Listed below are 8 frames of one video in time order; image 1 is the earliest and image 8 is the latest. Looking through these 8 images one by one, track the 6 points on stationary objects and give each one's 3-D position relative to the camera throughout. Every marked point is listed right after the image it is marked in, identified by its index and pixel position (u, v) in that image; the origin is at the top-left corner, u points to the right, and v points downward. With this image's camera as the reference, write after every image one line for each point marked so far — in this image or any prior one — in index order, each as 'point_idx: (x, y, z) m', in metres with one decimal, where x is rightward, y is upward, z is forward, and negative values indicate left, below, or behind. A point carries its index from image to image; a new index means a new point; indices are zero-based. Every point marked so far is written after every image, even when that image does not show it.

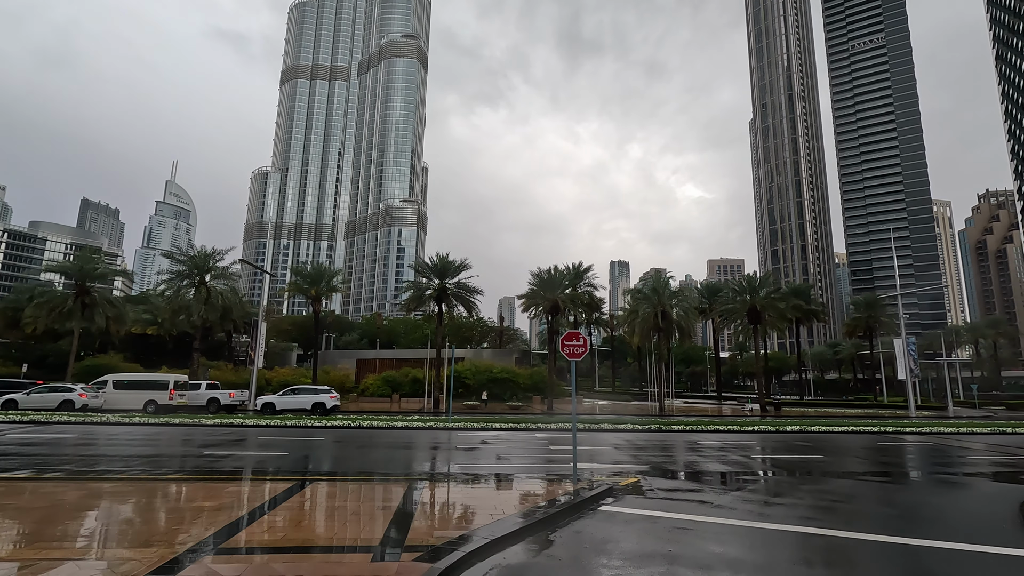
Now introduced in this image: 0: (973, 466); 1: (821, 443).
0: (+12.3, -4.8, +14.3) m
1: (+10.6, -5.3, +17.8) m
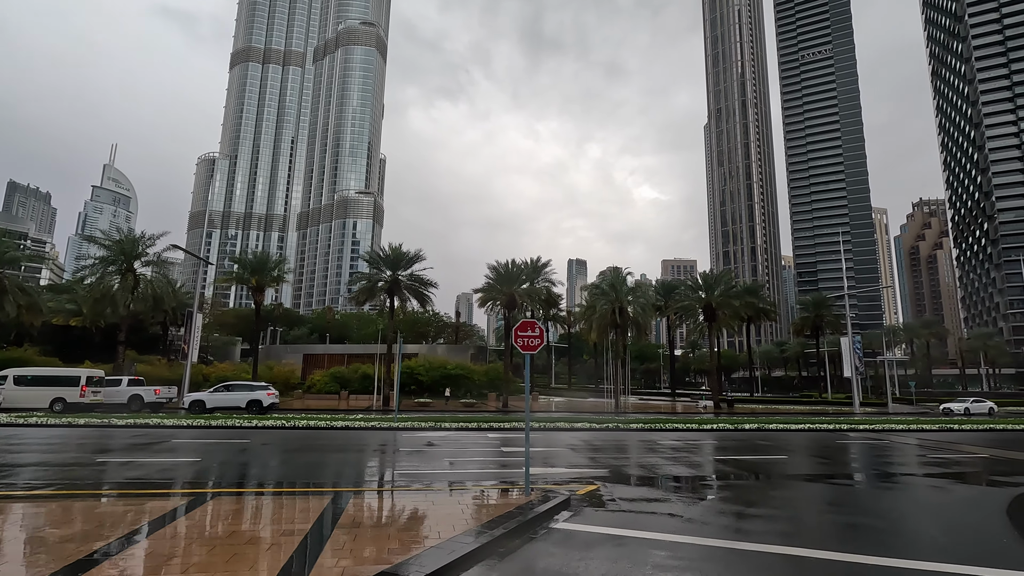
0: (+11.0, -4.8, +14.2) m
1: (+9.0, -5.2, +17.6) m
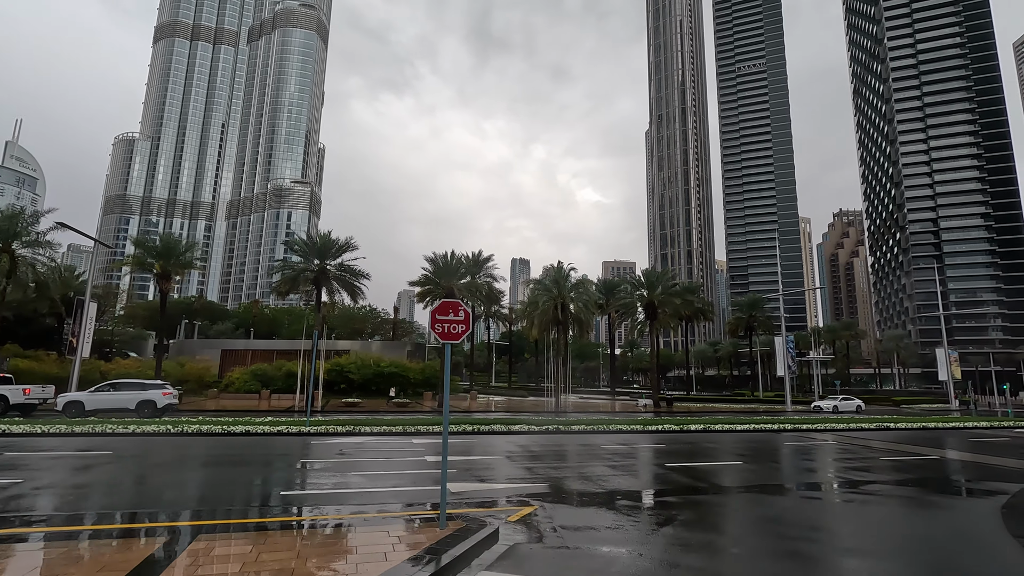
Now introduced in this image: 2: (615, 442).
0: (+9.3, -4.6, +13.8) m
1: (+6.9, -5.0, +16.9) m
2: (+3.2, -4.8, +16.5) m
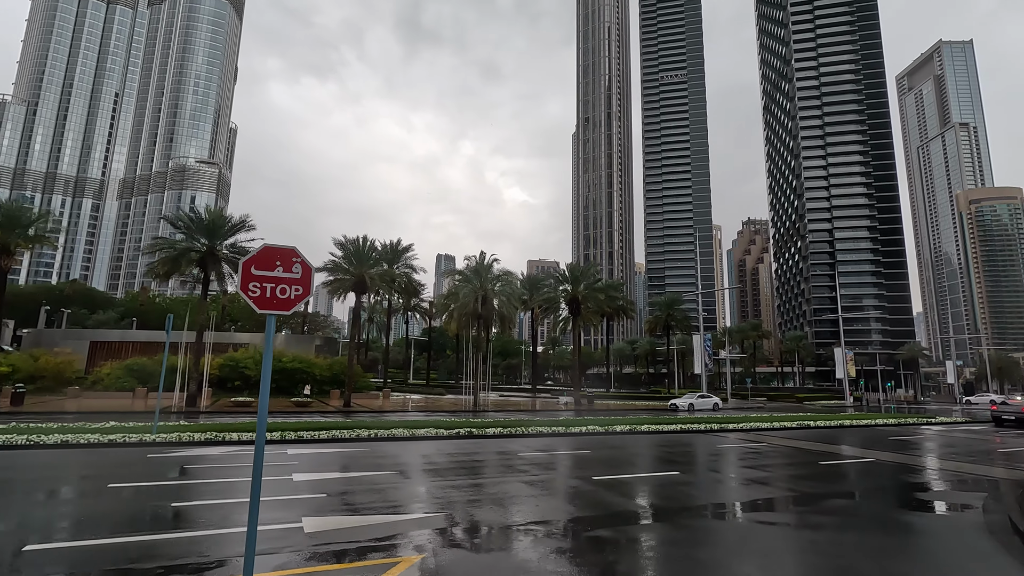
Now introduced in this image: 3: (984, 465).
0: (+7.0, -4.5, +13.1) m
1: (+4.2, -4.7, +15.9) m
2: (+0.6, -4.4, +14.9) m
3: (+12.9, -4.7, +15.2) m
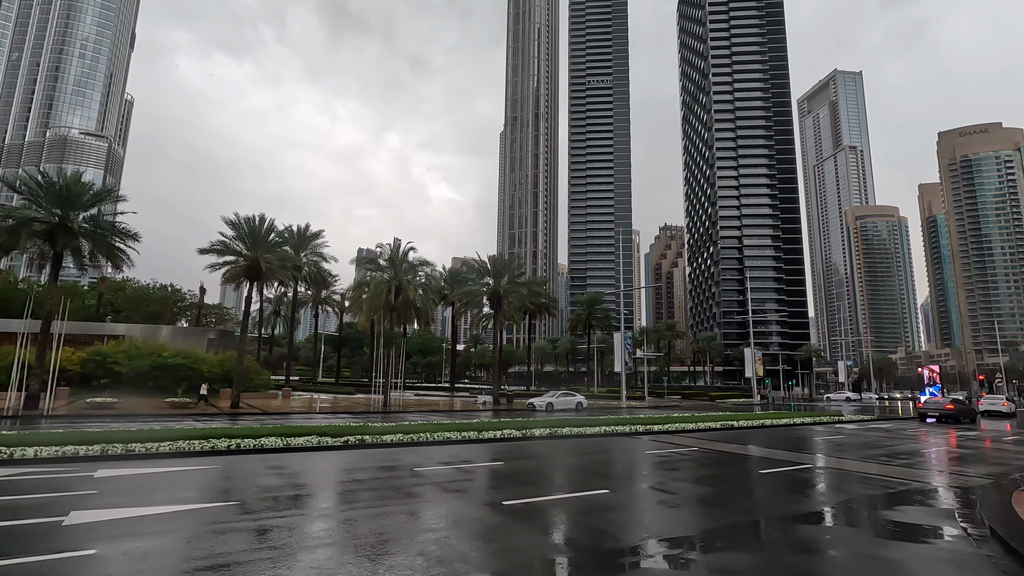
0: (+4.9, -4.2, +12.1) m
1: (+1.8, -4.4, +14.4) m
2: (-1.7, -4.0, +12.9) m
3: (+10.5, -4.6, +15.0) m
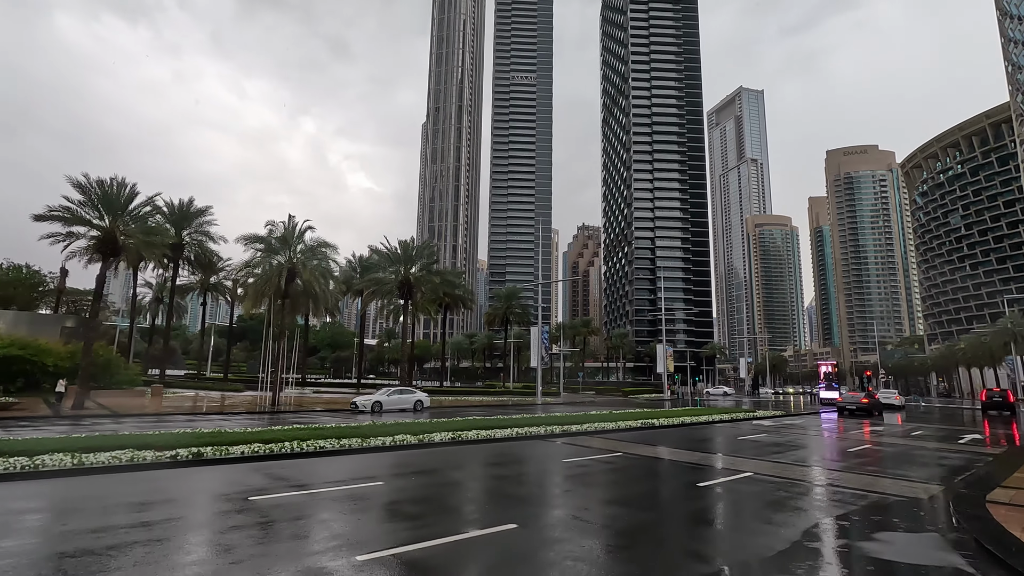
0: (+2.8, -3.9, +10.7) m
1: (-0.6, -4.0, +12.5) m
2: (-3.8, -3.5, +10.5) m
3: (+7.9, -4.4, +14.4) m
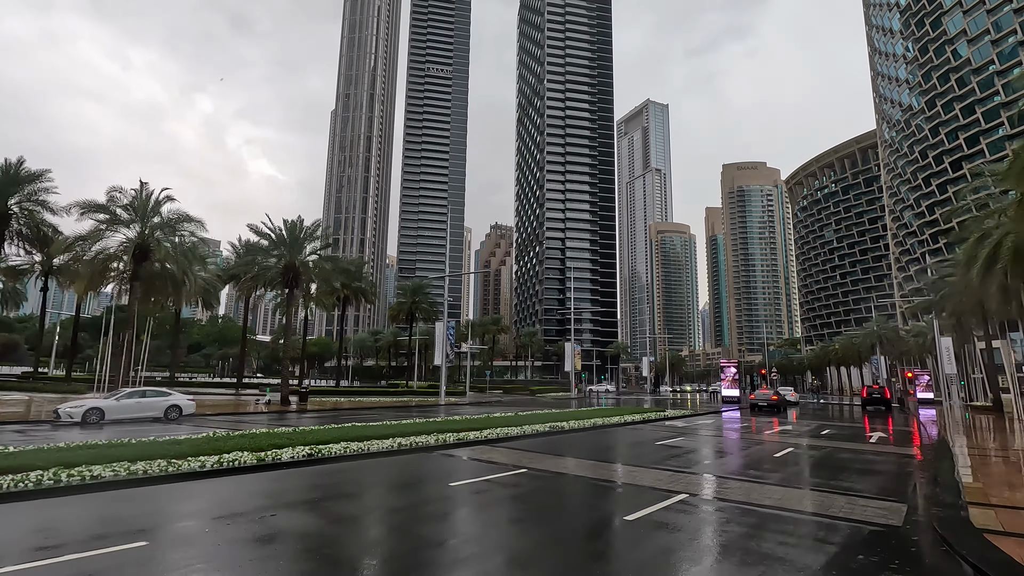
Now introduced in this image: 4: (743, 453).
0: (+0.9, -3.5, +8.8) m
1: (-2.9, -3.5, +10.0) m
2: (-5.6, -3.0, +7.5) m
3: (+5.2, -4.1, +13.2) m
4: (+6.0, -4.4, +13.8) m
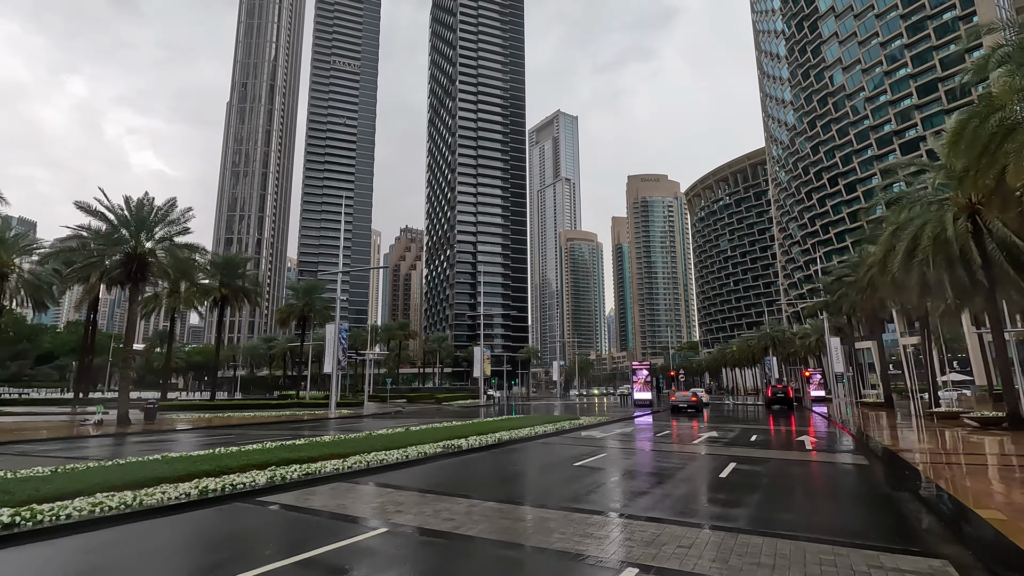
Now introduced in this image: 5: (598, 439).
0: (-0.7, -3.1, +5.9) m
1: (-4.6, -3.1, +6.5) m
2: (-6.9, -2.5, +3.7) m
3: (+2.9, -3.8, +11.0) m
4: (+3.5, -4.0, +11.7) m
5: (+3.0, -5.2, +18.3) m
